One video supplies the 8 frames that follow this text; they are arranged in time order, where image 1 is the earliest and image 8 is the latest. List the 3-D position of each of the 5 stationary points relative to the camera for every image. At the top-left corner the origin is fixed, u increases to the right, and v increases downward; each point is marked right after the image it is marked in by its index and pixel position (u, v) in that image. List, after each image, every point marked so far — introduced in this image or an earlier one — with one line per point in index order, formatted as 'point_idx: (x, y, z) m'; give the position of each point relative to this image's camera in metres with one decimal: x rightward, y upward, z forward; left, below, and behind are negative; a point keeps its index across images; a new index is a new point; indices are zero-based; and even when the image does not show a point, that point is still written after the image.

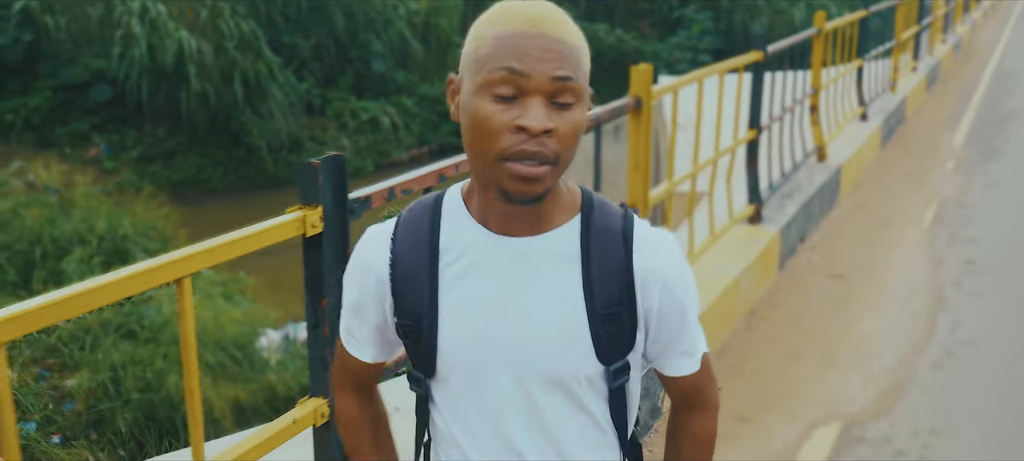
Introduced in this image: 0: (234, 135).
0: (-3.2, +1.1, +14.2) m
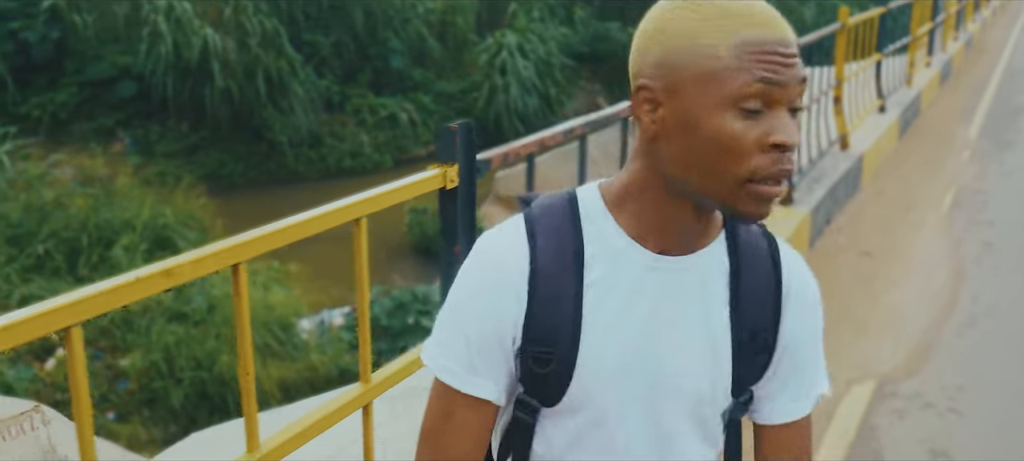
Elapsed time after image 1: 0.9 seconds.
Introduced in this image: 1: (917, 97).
0: (-2.9, +1.2, +14.5) m
1: (+2.8, +0.9, +8.7) m
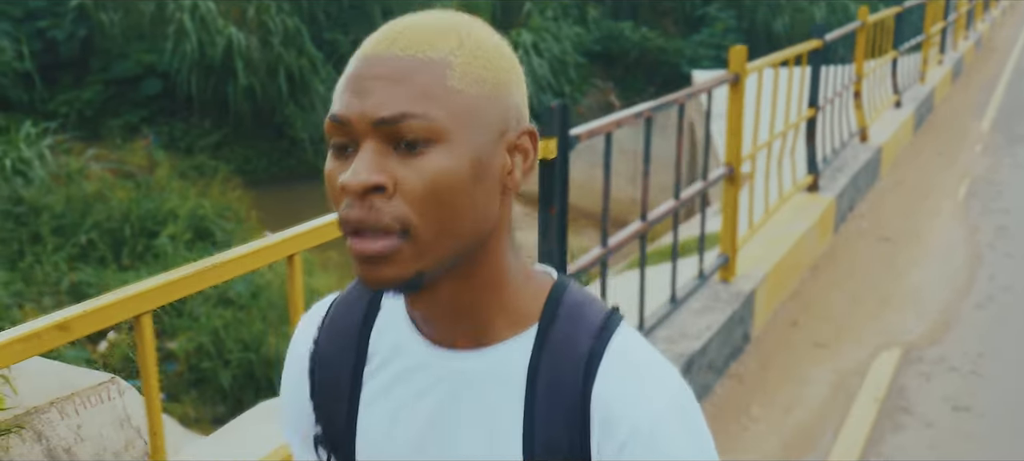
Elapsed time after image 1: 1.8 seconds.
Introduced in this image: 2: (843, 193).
0: (-2.7, +1.2, +14.8) m
1: (+3.0, +1.0, +9.0) m
2: (+1.6, +0.3, +6.0) m
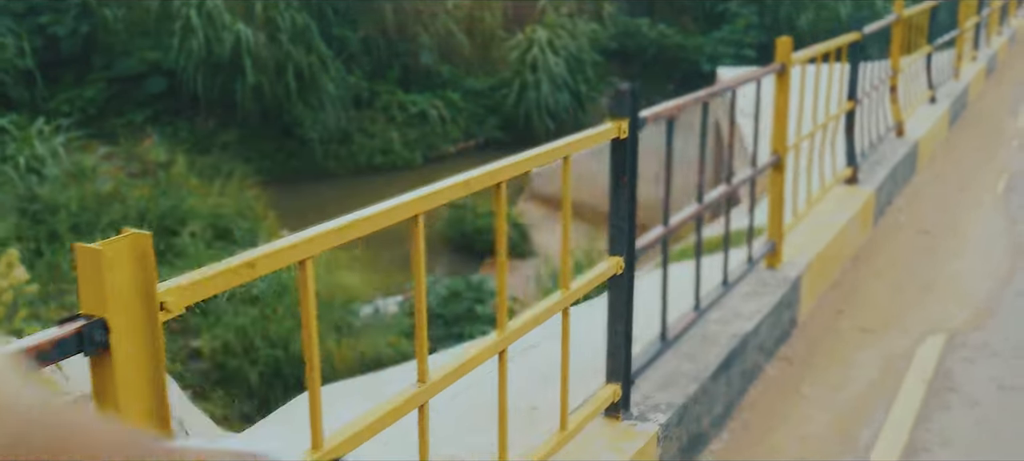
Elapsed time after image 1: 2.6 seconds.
0: (-2.6, +1.2, +14.3) m
1: (+3.0, +0.9, +8.5) m
2: (+1.6, +0.2, +5.4) m
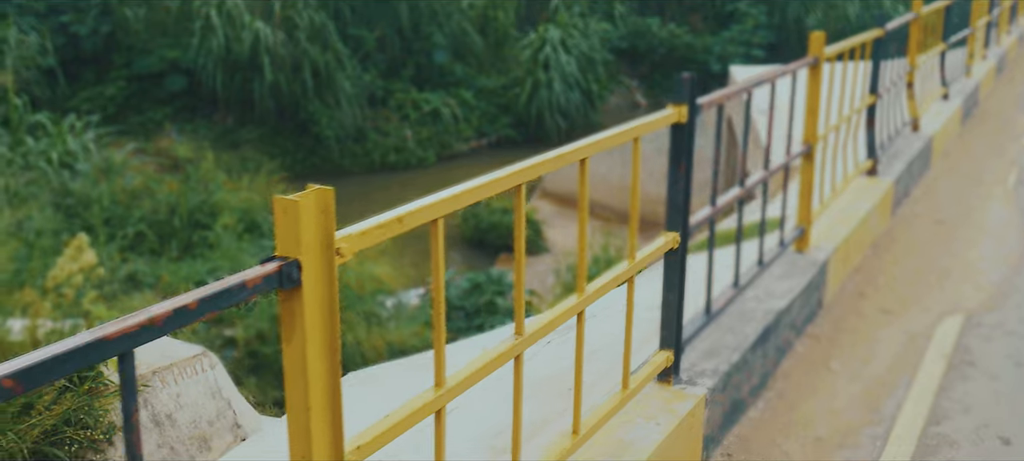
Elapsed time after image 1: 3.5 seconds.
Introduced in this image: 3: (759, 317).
0: (-2.4, +1.2, +14.5) m
1: (+3.2, +1.0, +8.7) m
2: (+1.8, +0.2, +5.7) m
3: (+0.7, -0.2, +3.5) m
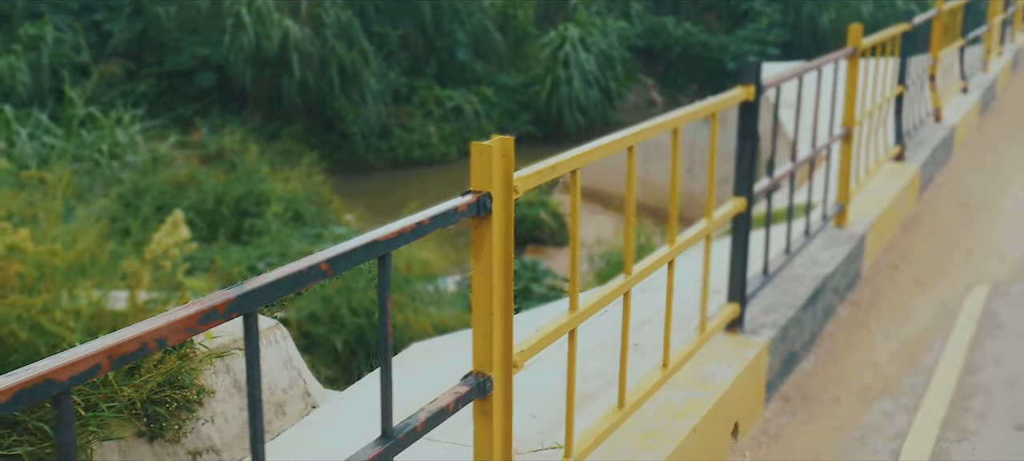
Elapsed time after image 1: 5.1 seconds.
0: (-2.1, +1.3, +14.9) m
1: (+3.5, +1.1, +9.0) m
2: (+2.0, +0.3, +6.1) m
3: (+0.9, -0.2, +3.8) m
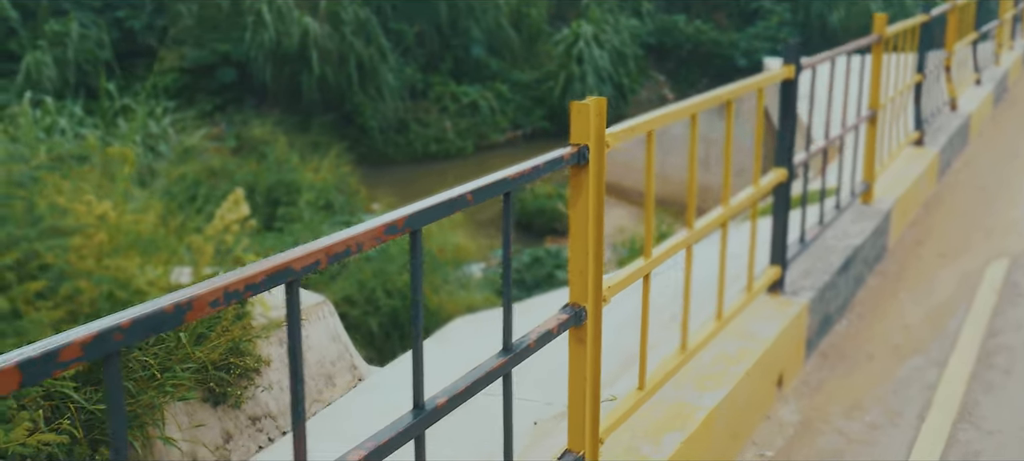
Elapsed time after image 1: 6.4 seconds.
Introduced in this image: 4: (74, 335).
0: (-1.9, +1.4, +15.2) m
1: (+3.6, +1.2, +9.3) m
2: (+2.2, +0.4, +6.3) m
3: (+1.1, -0.1, +4.1) m
4: (-0.4, -0.1, +1.1) m
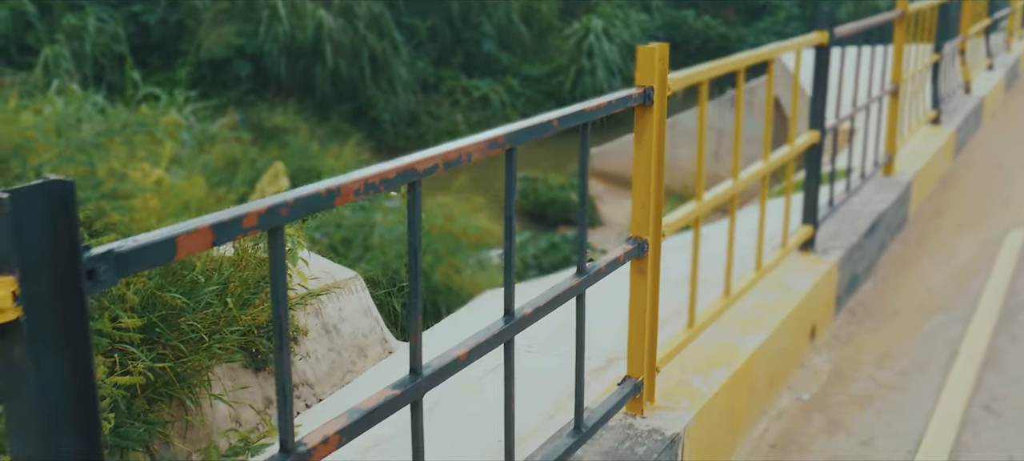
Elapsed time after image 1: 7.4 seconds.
0: (-1.7, +1.5, +15.4) m
1: (+3.8, +1.3, +9.5) m
2: (+2.3, +0.5, +6.5) m
3: (+1.2, +0.1, +4.3) m
4: (-0.3, 0.0, +1.2) m
